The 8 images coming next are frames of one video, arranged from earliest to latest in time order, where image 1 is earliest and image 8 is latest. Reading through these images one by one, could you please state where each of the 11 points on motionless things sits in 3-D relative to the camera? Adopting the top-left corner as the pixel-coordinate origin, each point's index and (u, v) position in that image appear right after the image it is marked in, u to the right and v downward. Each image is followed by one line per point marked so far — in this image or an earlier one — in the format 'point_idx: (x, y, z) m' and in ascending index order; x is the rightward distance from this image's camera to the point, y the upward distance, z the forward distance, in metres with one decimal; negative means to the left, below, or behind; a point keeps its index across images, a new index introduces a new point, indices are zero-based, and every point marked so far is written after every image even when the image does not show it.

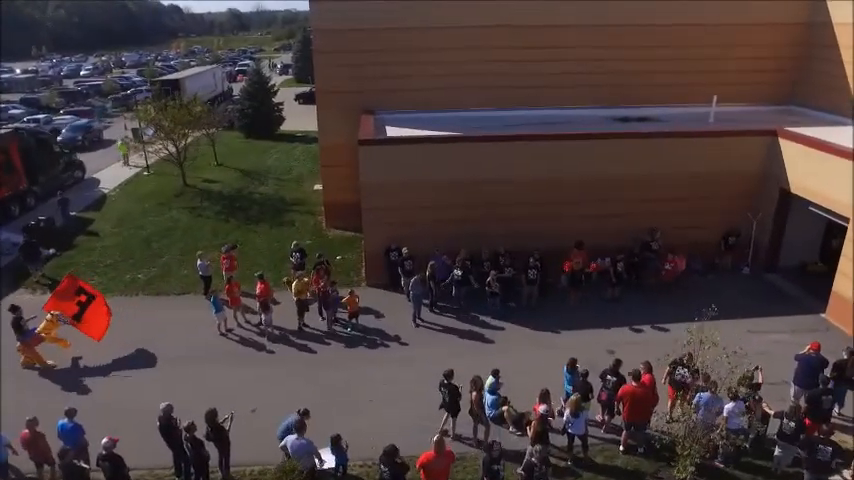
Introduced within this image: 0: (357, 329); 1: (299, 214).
0: (-1.3, -1.7, +12.7) m
1: (-3.8, +0.8, +19.5) m
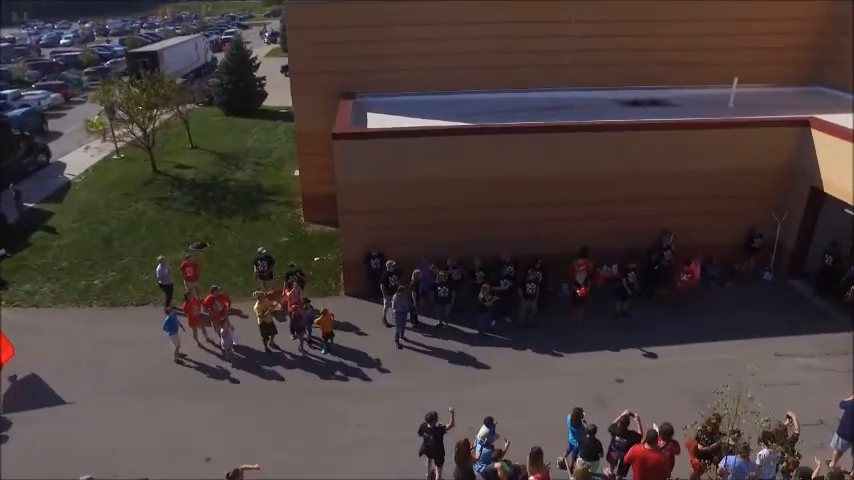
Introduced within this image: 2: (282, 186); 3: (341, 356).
0: (-1.6, -1.9, +11.2) m
1: (-4.1, +1.0, +17.9) m
2: (-4.2, +1.6, +19.4) m
3: (-1.4, -2.0, +11.1) m
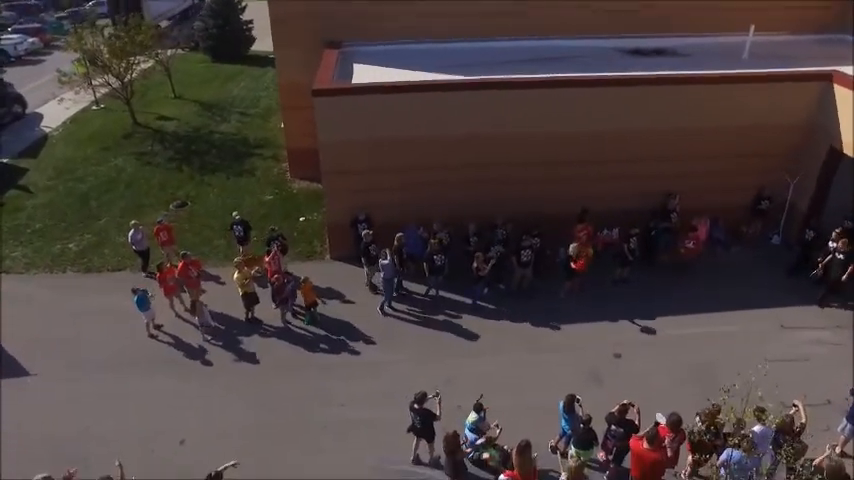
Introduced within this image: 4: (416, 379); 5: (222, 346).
0: (-1.8, -1.3, +10.7) m
1: (-4.3, +2.1, +17.1) m
2: (-4.4, +2.9, +18.6) m
3: (-1.6, -1.4, +10.6) m
4: (-0.2, -2.0, +9.5) m
5: (-3.2, -1.6, +10.3) m
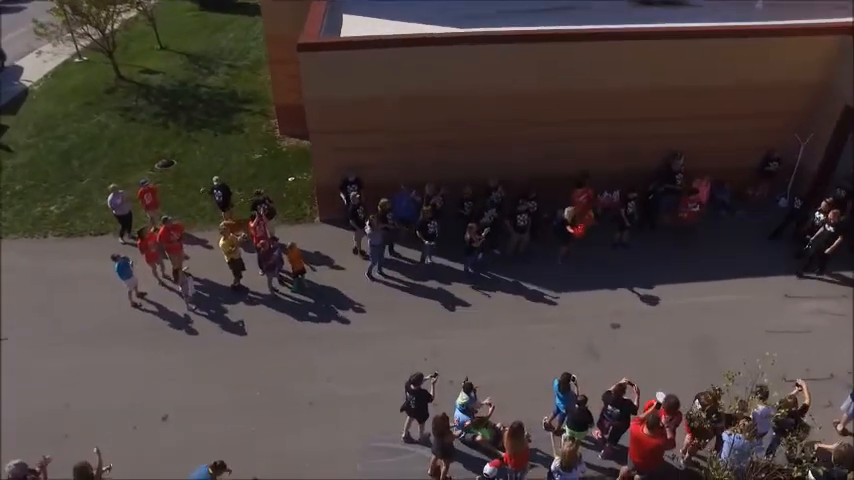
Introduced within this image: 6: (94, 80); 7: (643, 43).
0: (-1.9, -0.8, +10.3) m
1: (-4.4, +3.1, +16.4) m
2: (-4.6, +4.0, +17.9) m
3: (-1.7, -0.9, +10.2) m
4: (-0.3, -1.6, +9.2) m
5: (-3.3, -1.1, +10.0) m
6: (-9.5, +4.5, +18.8) m
7: (+3.4, +3.1, +10.4) m
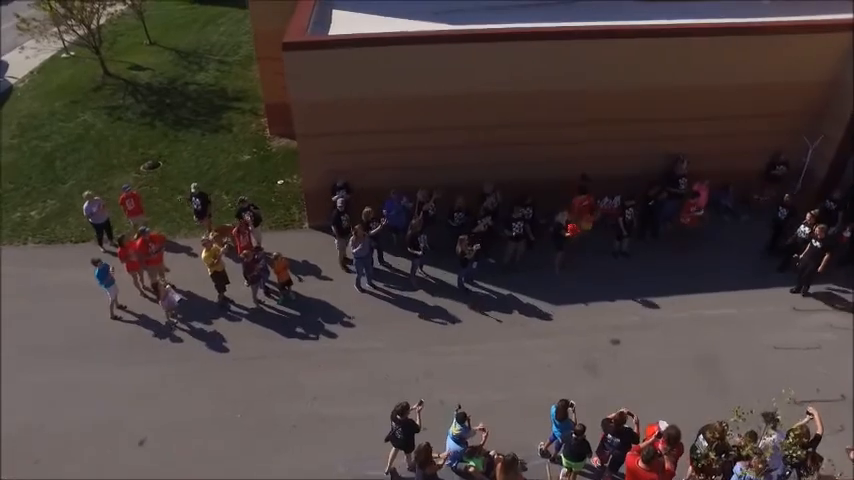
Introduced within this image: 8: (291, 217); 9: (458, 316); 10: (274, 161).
0: (-2.0, -0.9, +9.9) m
1: (-4.5, +3.0, +16.0) m
2: (-4.7, +3.9, +17.4) m
3: (-1.8, -1.0, +9.8) m
4: (-0.4, -1.7, +8.8) m
5: (-3.4, -1.3, +9.5) m
6: (-9.6, +4.5, +18.3) m
7: (+3.3, +3.0, +9.9) m
8: (-2.4, +0.4, +11.9) m
9: (+0.5, -1.1, +9.6) m
10: (-3.2, +1.6, +13.8) m
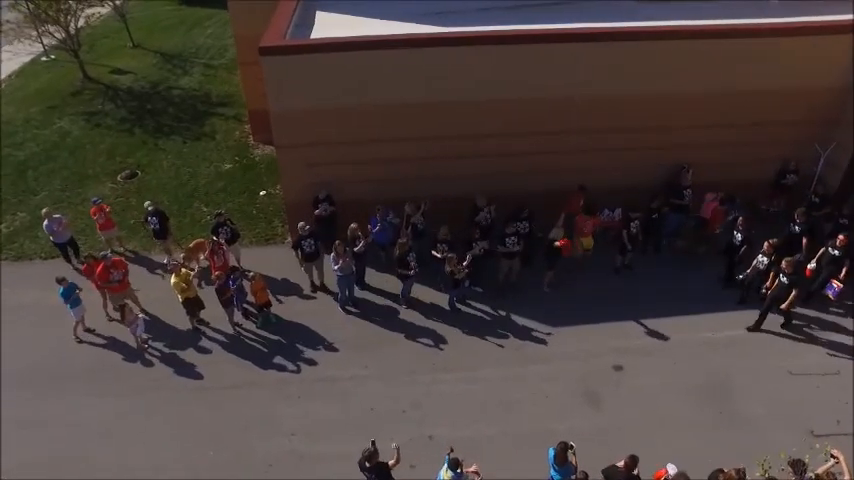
0: (-2.2, -1.2, +9.2) m
1: (-4.7, +2.8, +15.3) m
2: (-4.9, +3.7, +16.7) m
3: (-2.0, -1.3, +9.2) m
4: (-0.6, -2.0, +8.1) m
5: (-3.6, -1.5, +8.9) m
6: (-9.8, +4.2, +17.6) m
7: (+3.1, +2.7, +9.3) m
8: (-2.6, +0.2, +11.3) m
9: (+0.3, -1.3, +8.9) m
10: (-3.4, +1.4, +13.2) m
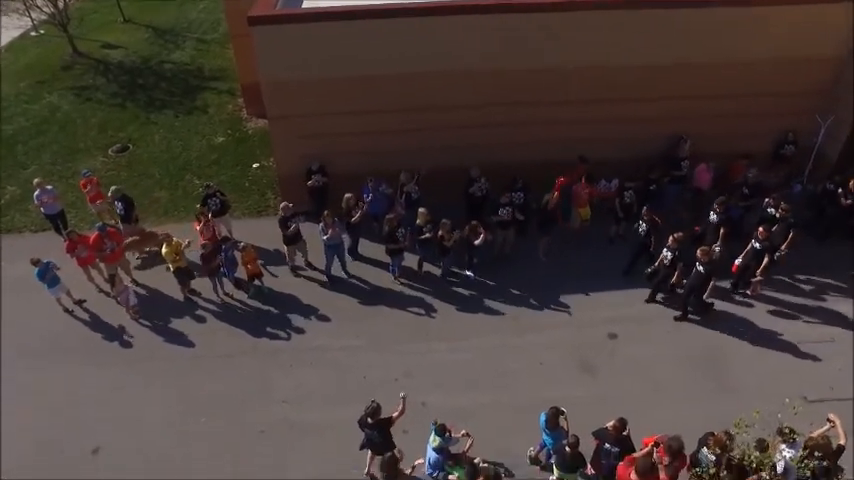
0: (-2.3, -0.8, +9.2) m
1: (-4.8, +3.3, +15.1) m
2: (-5.0, +4.3, +16.5) m
3: (-2.1, -0.9, +9.1) m
4: (-0.6, -1.6, +8.1) m
5: (-3.7, -1.1, +8.8) m
6: (-9.9, +4.8, +17.4) m
7: (+3.0, +3.2, +9.1) m
8: (-2.7, +0.6, +11.2) m
9: (+0.2, -0.9, +8.9) m
10: (-3.5, +1.9, +13.0) m
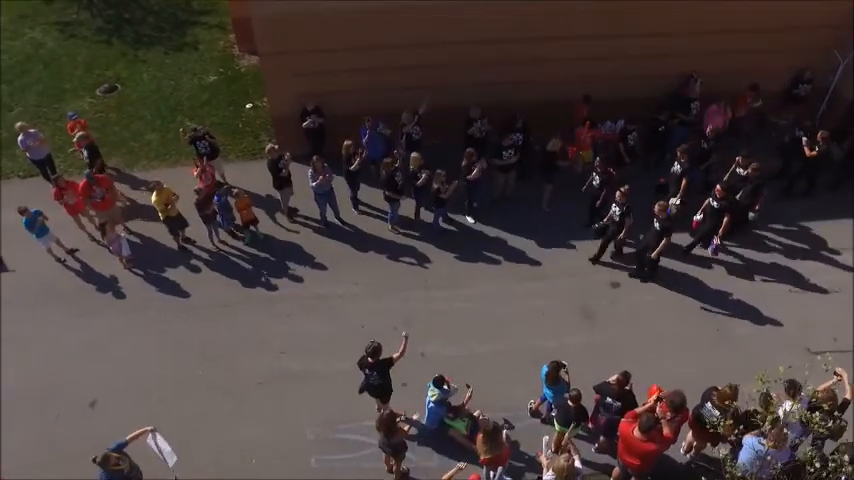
0: (-2.3, 0.0, +9.0) m
1: (-4.9, +4.6, +14.5) m
2: (-5.0, +5.7, +15.8) m
3: (-2.1, -0.1, +8.9) m
4: (-0.6, -0.9, +8.0) m
5: (-3.7, -0.5, +8.7) m
6: (-10.0, +6.3, +16.6) m
7: (+3.0, +3.9, +8.5) m
8: (-2.7, +1.5, +10.8) m
9: (+0.2, -0.2, +8.7) m
10: (-3.5, +3.0, +12.6) m
